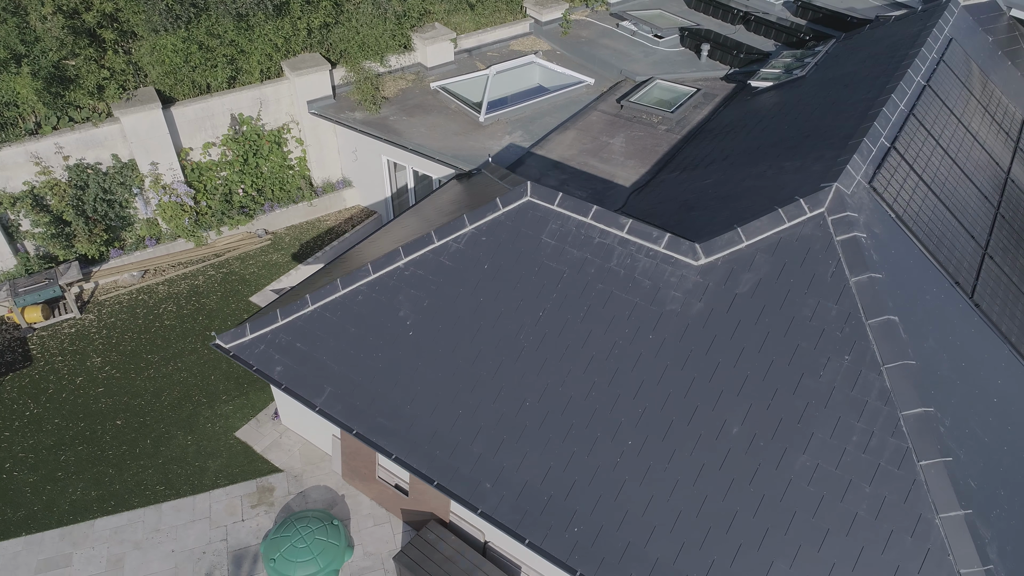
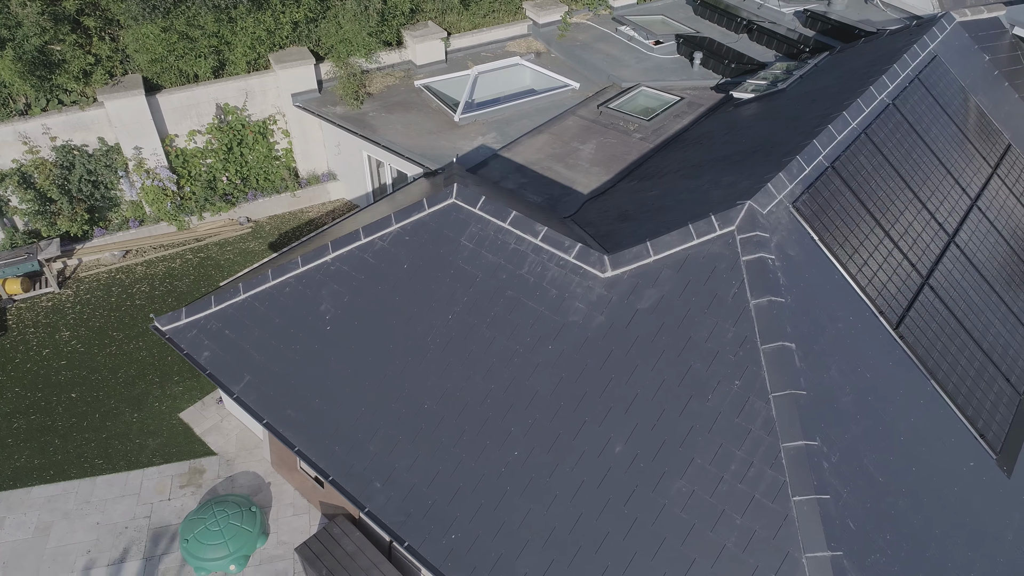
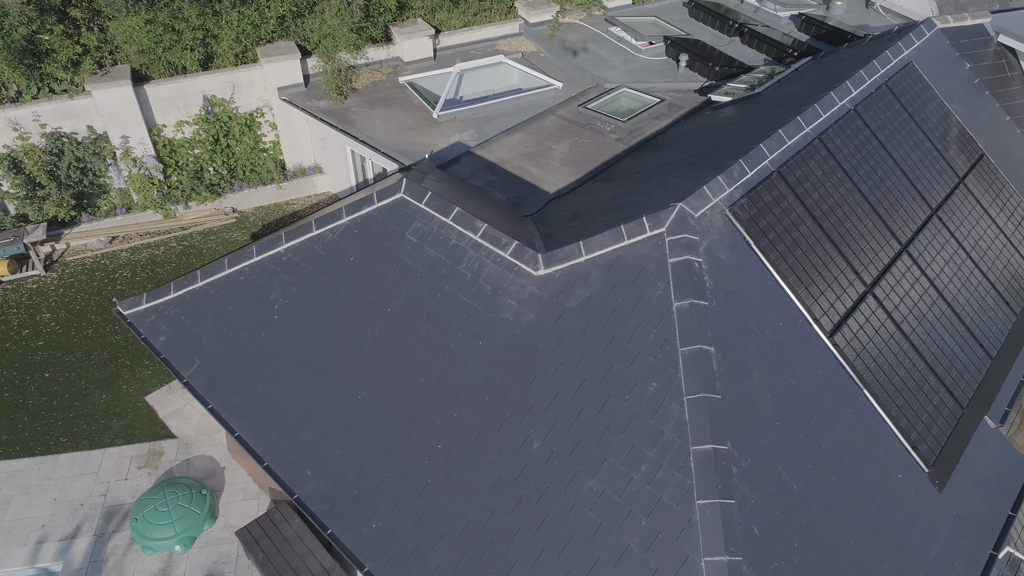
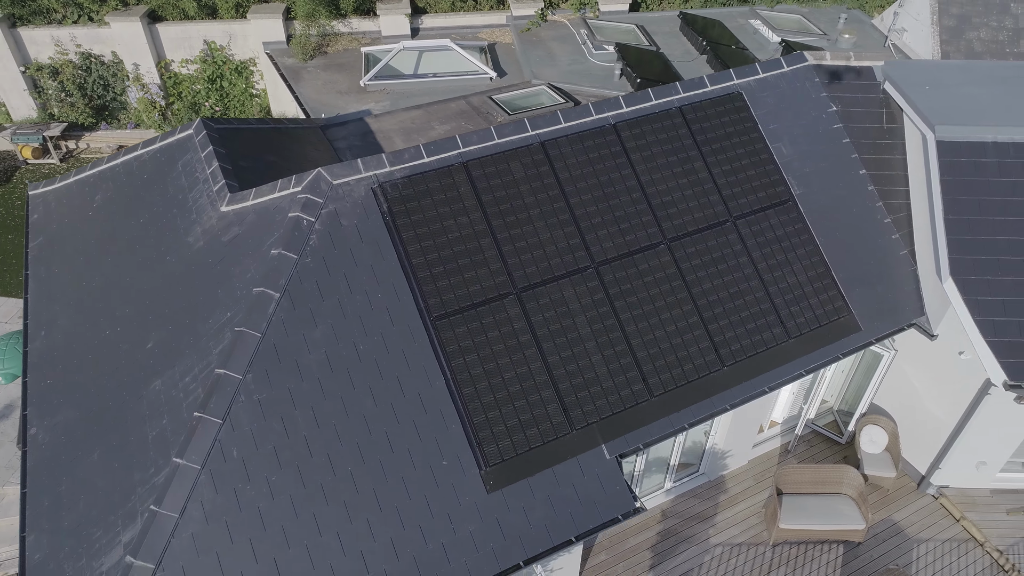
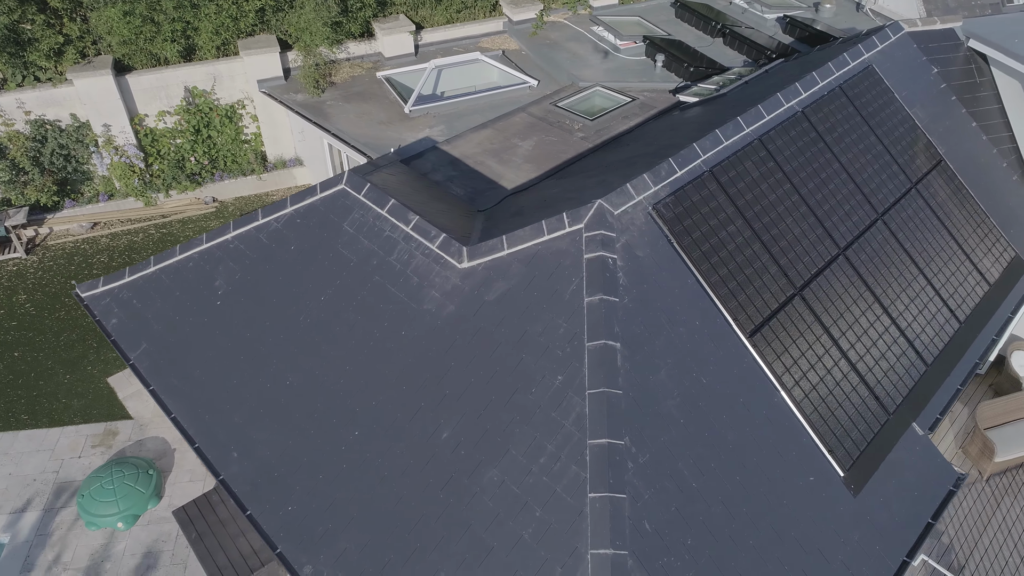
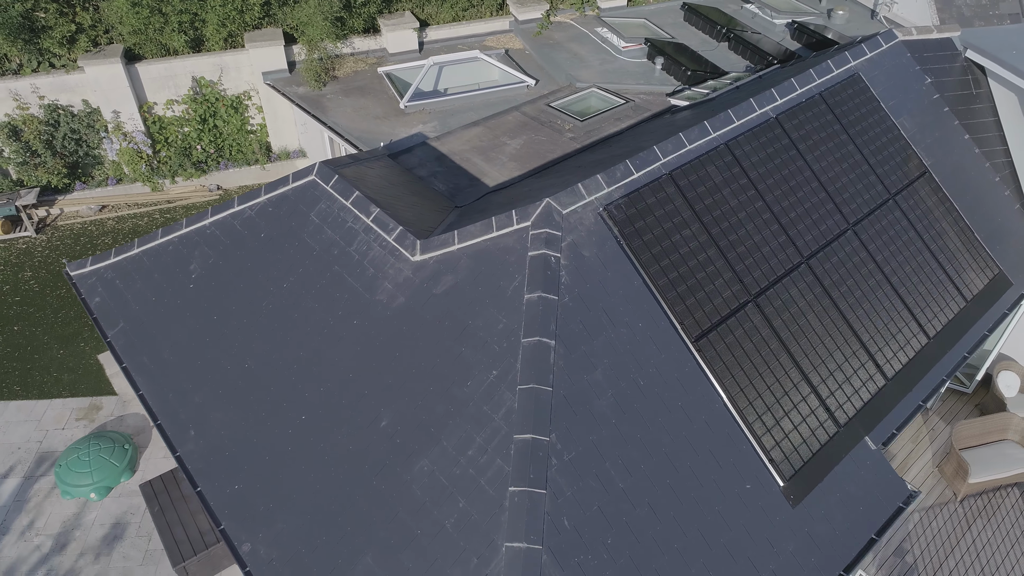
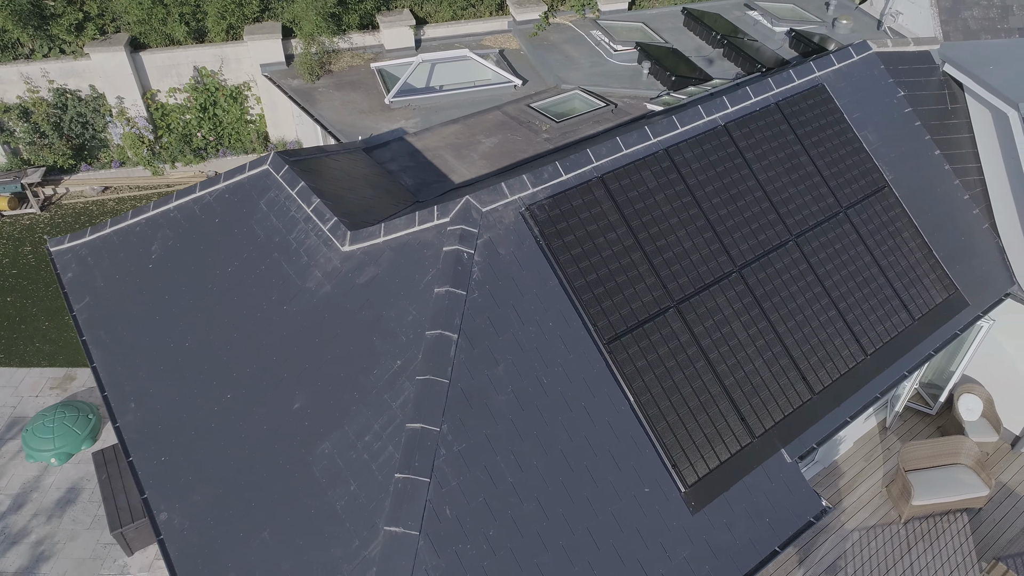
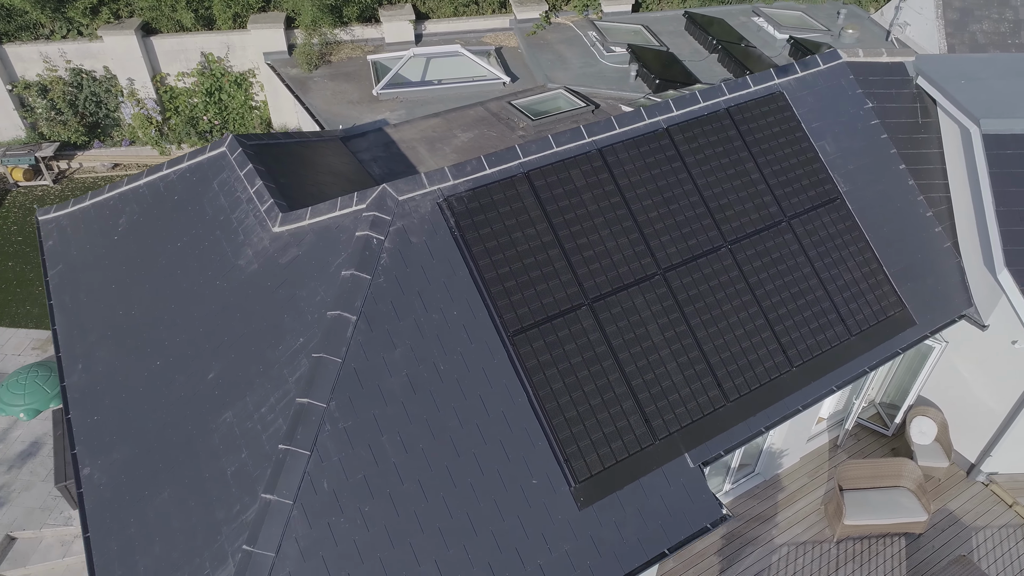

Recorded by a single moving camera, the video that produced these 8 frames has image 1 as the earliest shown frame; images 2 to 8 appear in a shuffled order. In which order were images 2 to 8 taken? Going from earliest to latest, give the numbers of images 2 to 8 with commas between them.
2, 3, 5, 6, 7, 8, 4
